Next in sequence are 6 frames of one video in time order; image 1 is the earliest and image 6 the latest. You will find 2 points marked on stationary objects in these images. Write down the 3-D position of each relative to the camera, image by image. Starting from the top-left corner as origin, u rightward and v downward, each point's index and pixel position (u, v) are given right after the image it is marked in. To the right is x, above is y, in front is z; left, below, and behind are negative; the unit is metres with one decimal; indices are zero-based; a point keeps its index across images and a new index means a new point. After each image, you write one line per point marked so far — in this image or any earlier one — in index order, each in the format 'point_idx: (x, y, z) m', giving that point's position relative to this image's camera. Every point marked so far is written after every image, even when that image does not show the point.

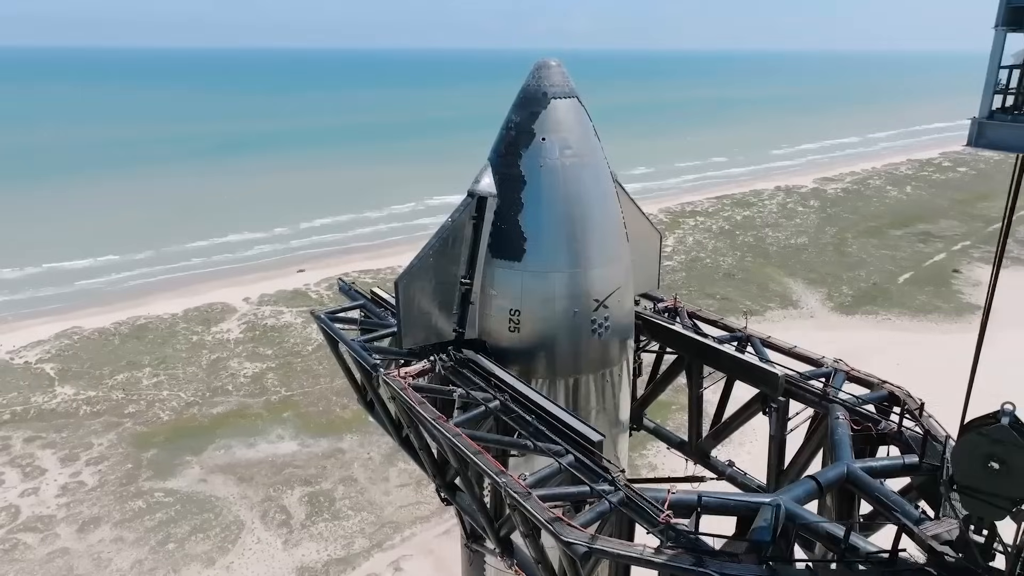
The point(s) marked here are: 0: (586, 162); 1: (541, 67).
0: (+0.9, +1.8, +9.2) m
1: (+0.3, +3.0, +9.5) m
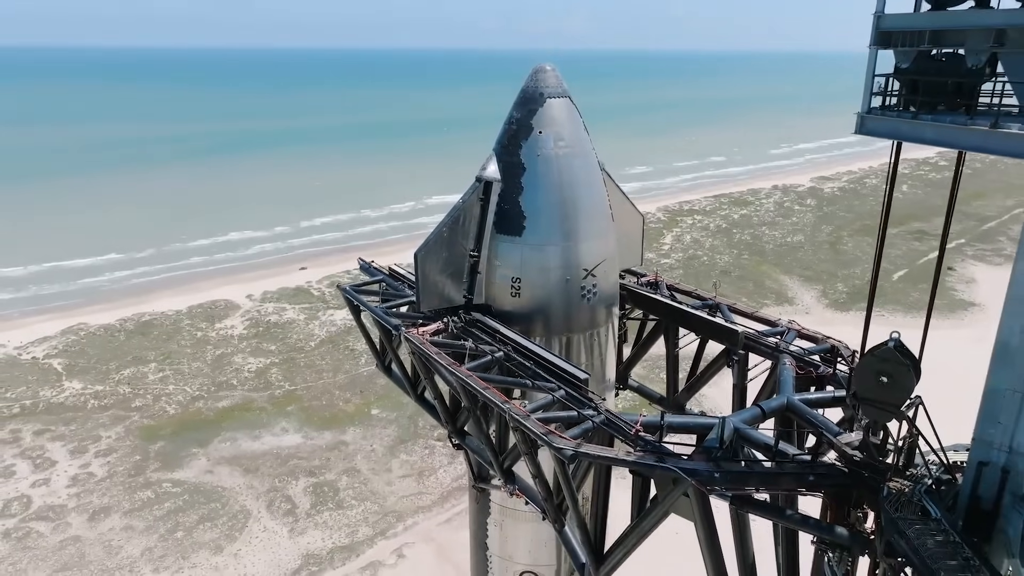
0: (+0.9, +2.0, +9.9) m
1: (+0.3, +3.1, +10.1) m
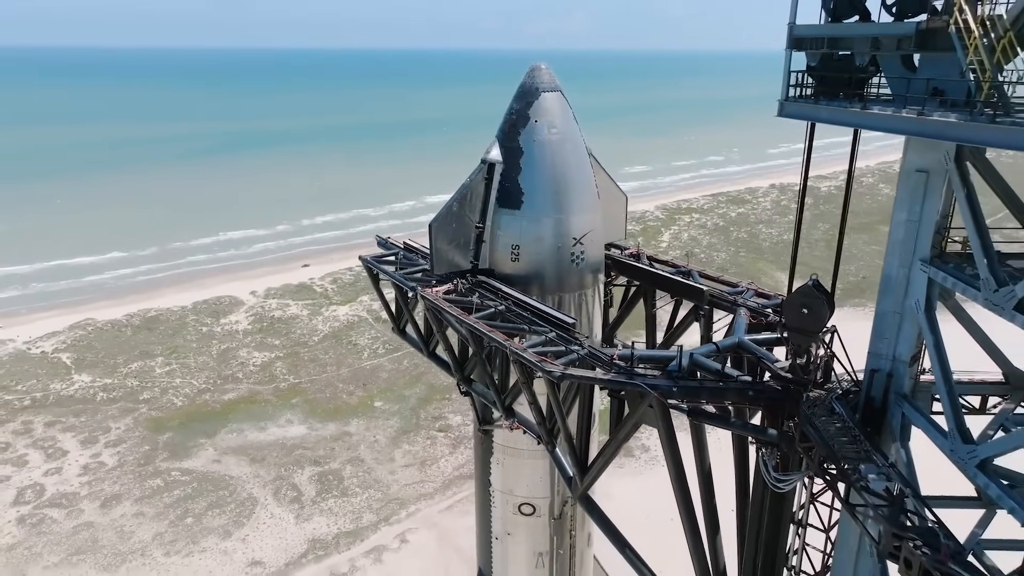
0: (+0.9, +2.2, +10.6) m
1: (+0.3, +3.4, +10.9) m
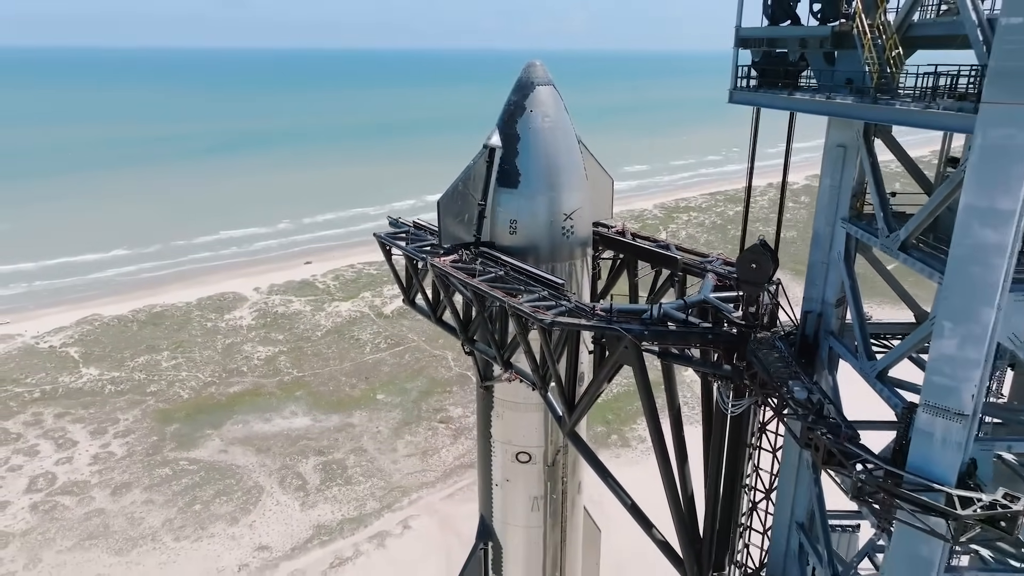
0: (+0.9, +2.4, +11.3) m
1: (+0.3, +3.6, +11.6) m
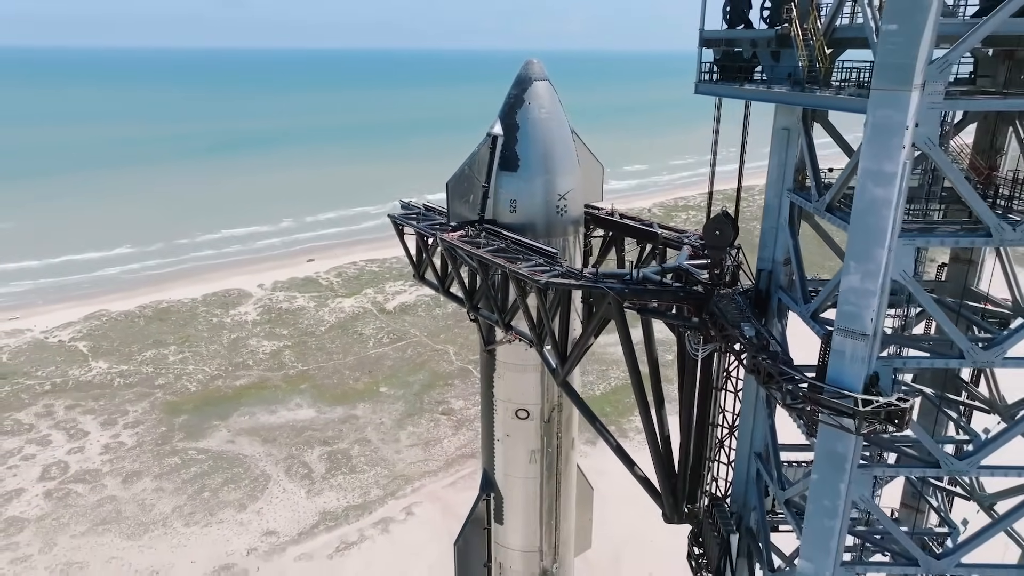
0: (+0.9, +2.7, +12.1) m
1: (+0.3, +3.9, +12.3) m
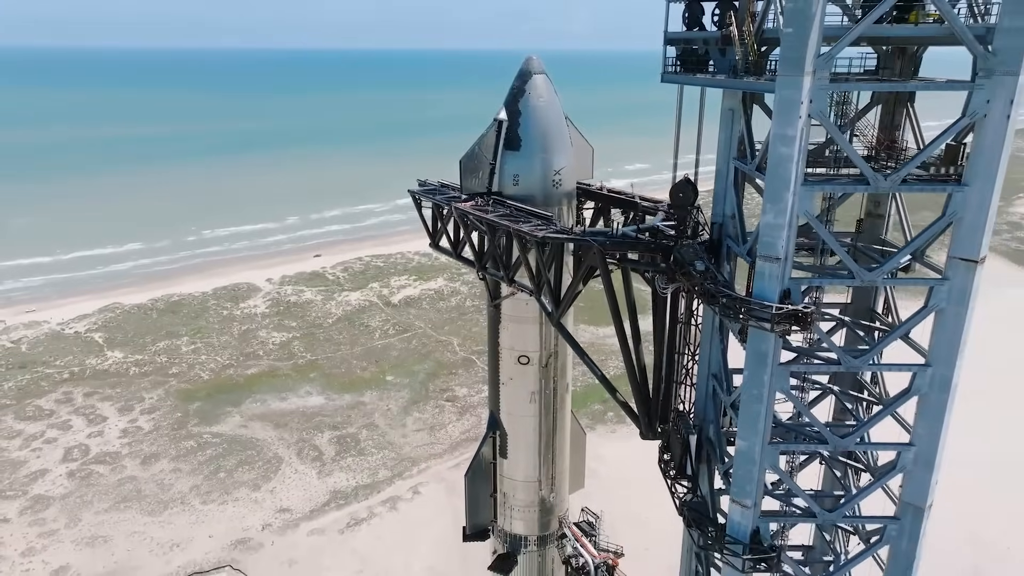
0: (+0.9, +3.1, +13.2) m
1: (+0.4, +4.3, +13.5) m
